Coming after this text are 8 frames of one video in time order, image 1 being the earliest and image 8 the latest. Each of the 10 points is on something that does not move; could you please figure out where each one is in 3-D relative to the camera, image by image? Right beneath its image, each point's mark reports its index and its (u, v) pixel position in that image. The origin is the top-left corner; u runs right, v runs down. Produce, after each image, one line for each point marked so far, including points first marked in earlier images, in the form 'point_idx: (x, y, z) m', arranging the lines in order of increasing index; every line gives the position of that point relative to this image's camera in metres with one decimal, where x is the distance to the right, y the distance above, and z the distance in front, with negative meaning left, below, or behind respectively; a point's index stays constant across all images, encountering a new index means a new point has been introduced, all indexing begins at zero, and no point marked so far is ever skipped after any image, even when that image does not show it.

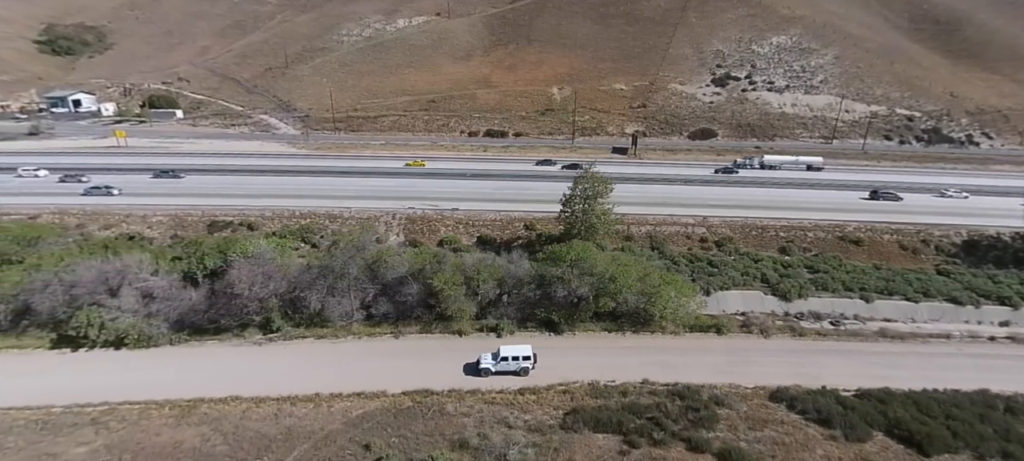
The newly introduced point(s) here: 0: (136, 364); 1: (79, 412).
0: (-15.8, -5.6, +19.4) m
1: (-15.4, -6.4, +16.4) m
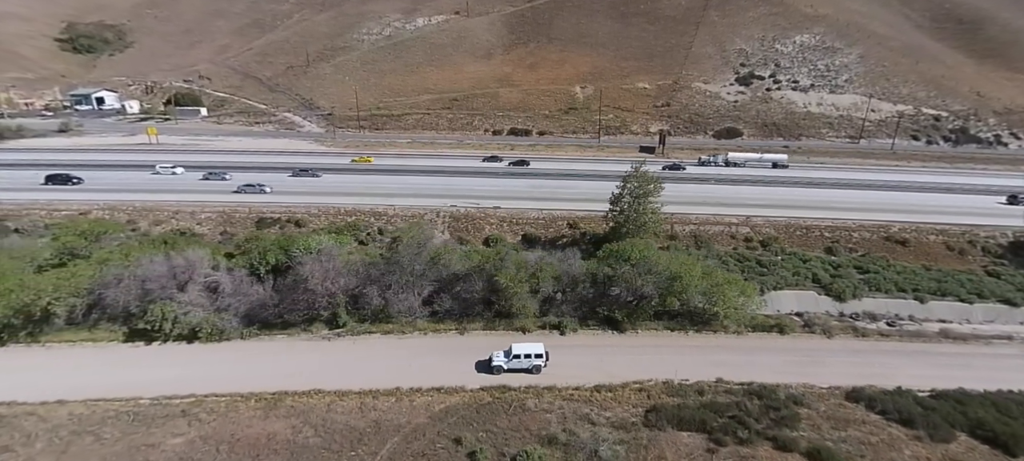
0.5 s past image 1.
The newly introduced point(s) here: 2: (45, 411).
0: (-12.7, -5.4, +19.6) m
1: (-12.4, -6.2, +16.6) m
2: (-16.4, -6.3, +16.1) m
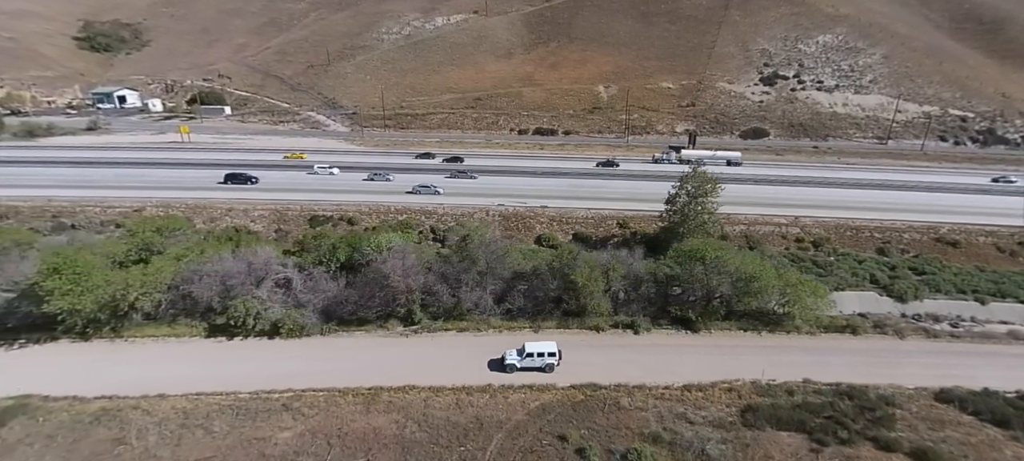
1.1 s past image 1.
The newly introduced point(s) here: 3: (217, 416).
0: (-9.2, -5.2, +19.7) m
1: (-8.9, -6.1, +16.8) m
2: (-12.9, -6.1, +16.3) m
3: (-10.1, -6.4, +15.8) m
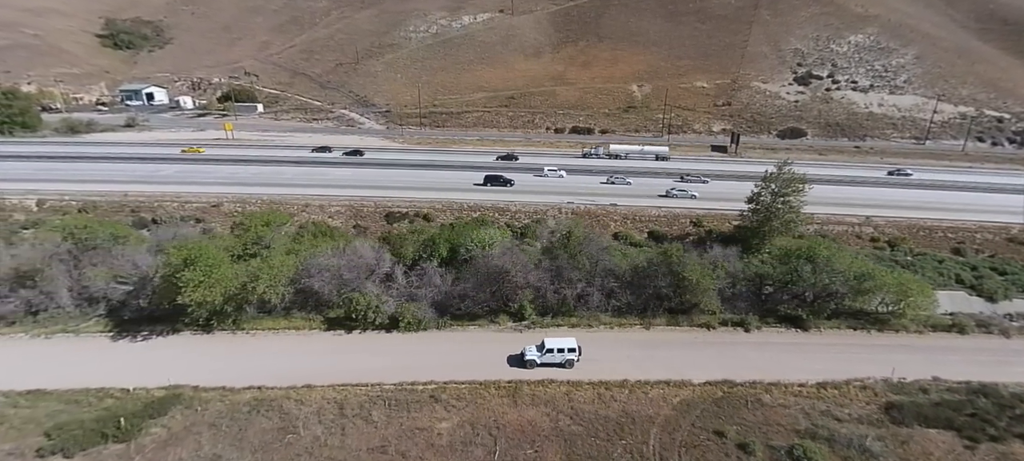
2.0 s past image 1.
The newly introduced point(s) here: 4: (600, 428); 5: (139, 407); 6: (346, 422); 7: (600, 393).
0: (-3.9, -5.0, +19.8) m
1: (-3.7, -5.9, +16.9) m
2: (-7.6, -5.9, +16.4) m
3: (-4.9, -6.1, +15.9) m
4: (+3.0, -6.7, +15.4) m
5: (-12.7, -6.0, +15.7) m
6: (-5.5, -6.4, +15.2) m
7: (+3.3, -6.1, +17.0) m
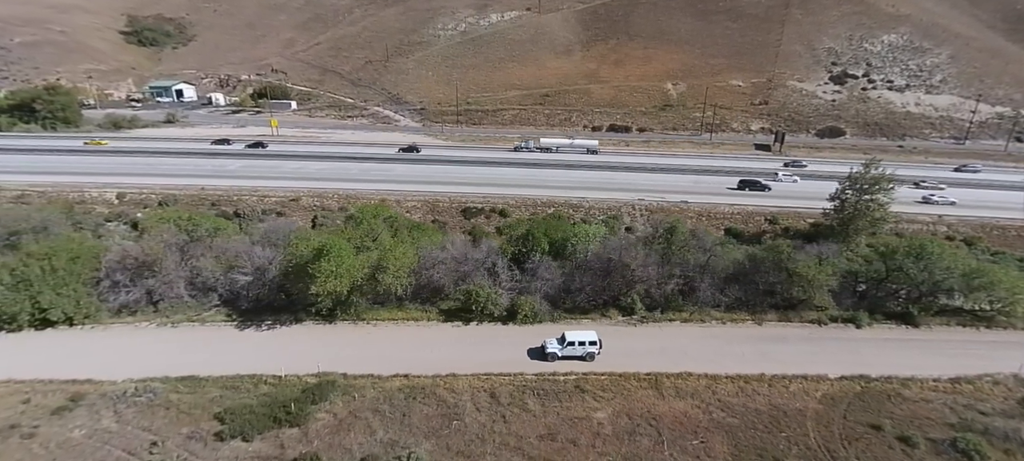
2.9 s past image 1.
0: (+1.4, -4.7, +20.0) m
1: (+1.6, -5.6, +17.1) m
2: (-2.4, -5.6, +16.7) m
3: (+0.4, -5.9, +16.2) m
4: (+8.2, -6.4, +15.5) m
5: (-7.5, -5.7, +16.0) m
6: (-0.3, -6.1, +15.4) m
7: (+8.5, -5.8, +17.2) m
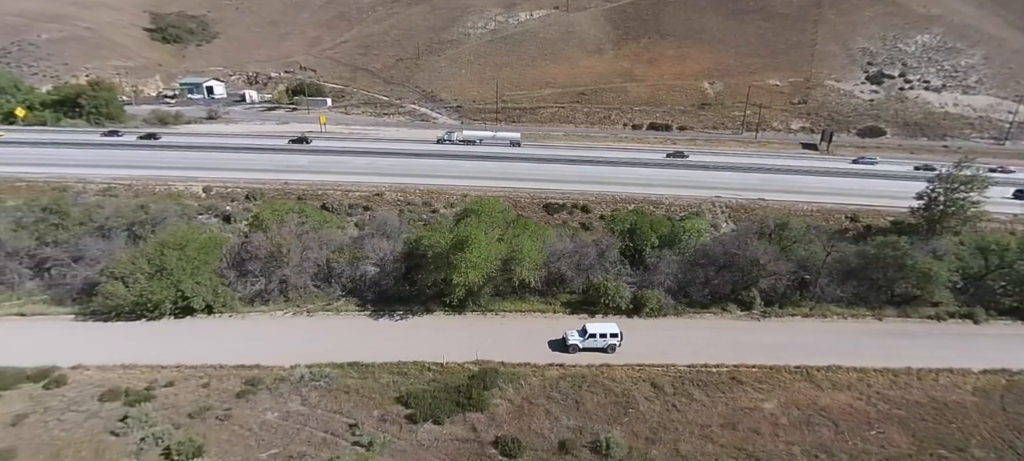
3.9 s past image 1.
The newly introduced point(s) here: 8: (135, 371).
0: (+7.2, -4.4, +20.3) m
1: (+7.4, -5.3, +17.3) m
2: (+3.5, -5.3, +16.9) m
3: (+6.2, -5.6, +16.4) m
4: (+14.0, -6.2, +15.8) m
5: (-1.7, -5.3, +16.3) m
6: (+5.5, -5.8, +15.7) m
7: (+14.3, -5.6, +17.4) m
8: (-13.7, -5.1, +16.6) m
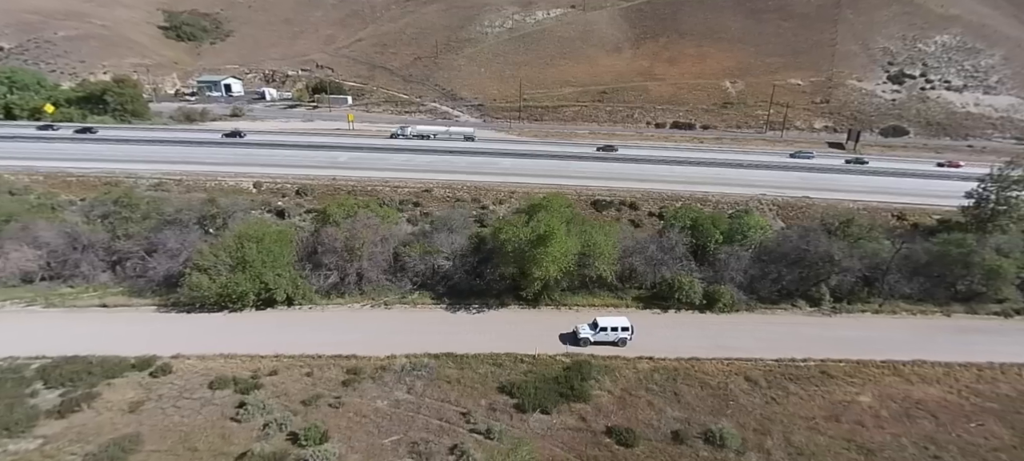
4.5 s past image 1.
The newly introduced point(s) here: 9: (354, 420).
0: (+10.7, -4.2, +20.4) m
1: (+10.9, -5.1, +17.5) m
2: (+6.9, -5.0, +17.1) m
3: (+9.6, -5.4, +16.6) m
4: (+17.4, -6.0, +15.9) m
5: (+1.8, -5.1, +16.5) m
6: (+9.0, -5.6, +15.9) m
7: (+17.8, -5.4, +17.5) m
8: (-10.2, -4.8, +16.9) m
9: (-4.9, -5.8, +14.1) m
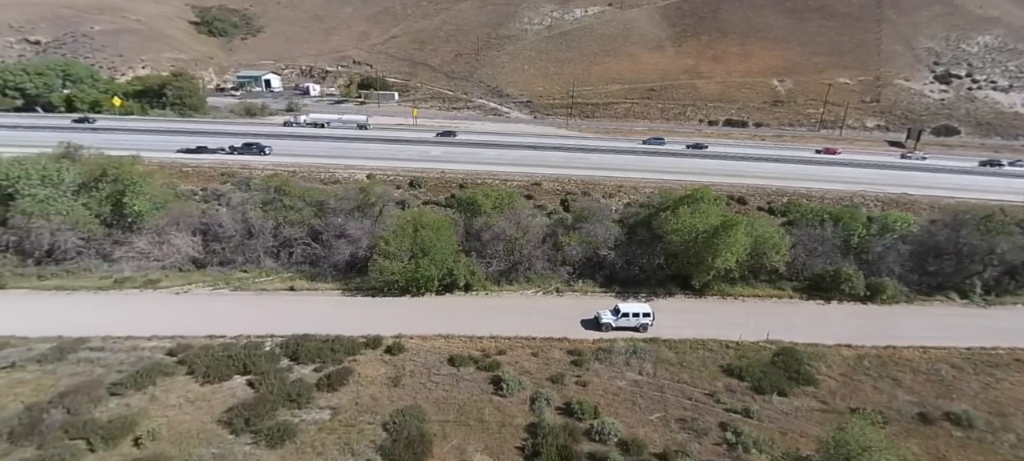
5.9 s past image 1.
0: (+18.7, -3.9, +21.1) m
1: (+18.8, -4.8, +18.2) m
2: (+14.9, -4.7, +17.8) m
3: (+17.6, -5.1, +17.3) m
4: (+25.4, -5.8, +16.5) m
5: (+9.7, -4.7, +17.2) m
6: (+16.9, -5.3, +16.6) m
7: (+25.8, -5.2, +18.1) m
8: (-2.2, -4.3, +17.7) m
9: (+3.1, -5.4, +14.9) m
